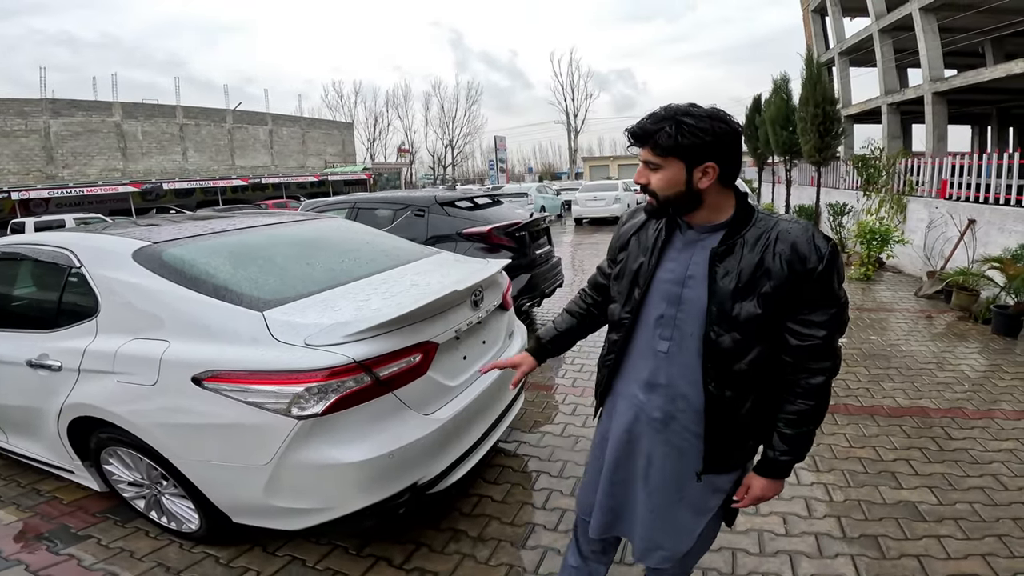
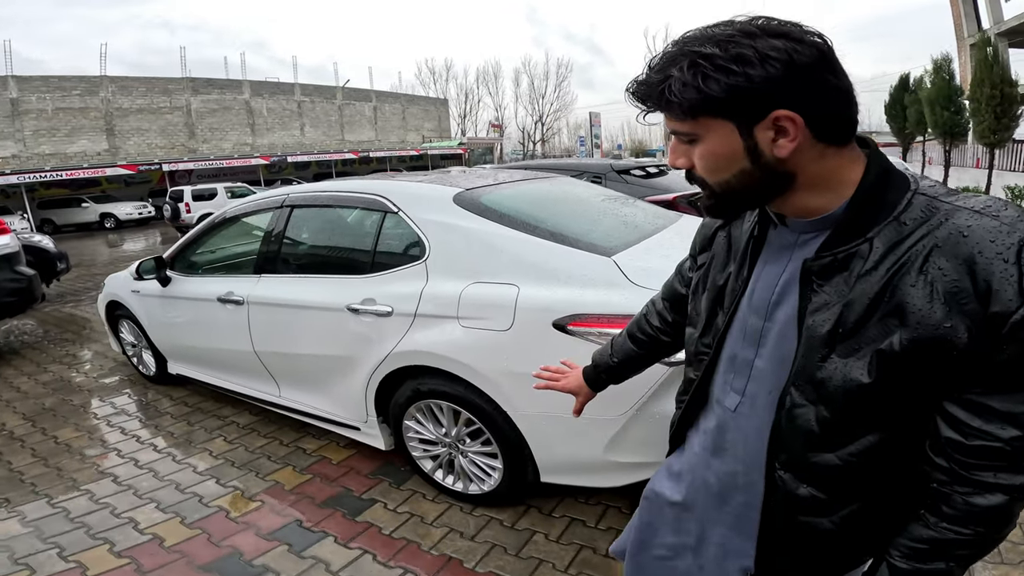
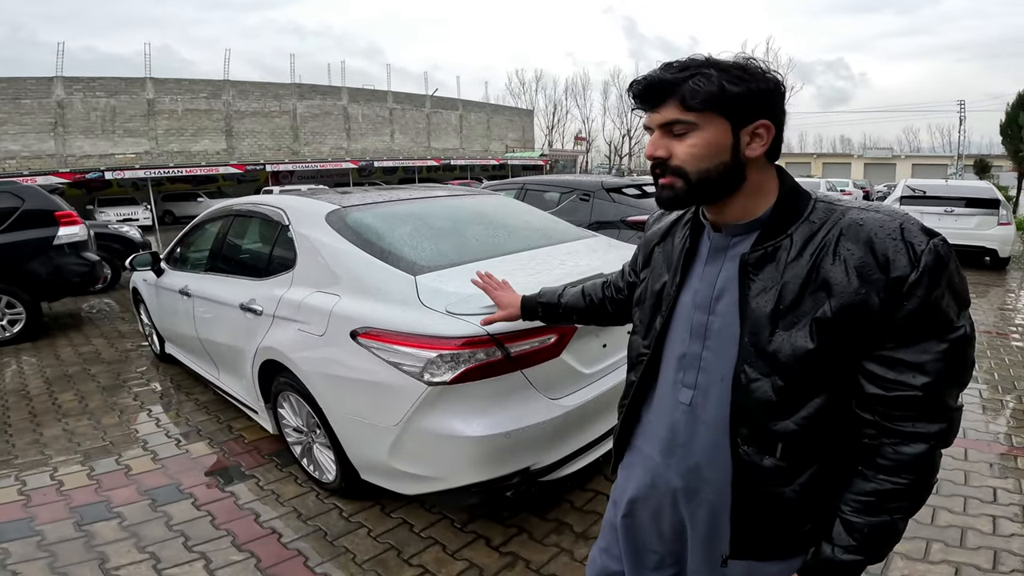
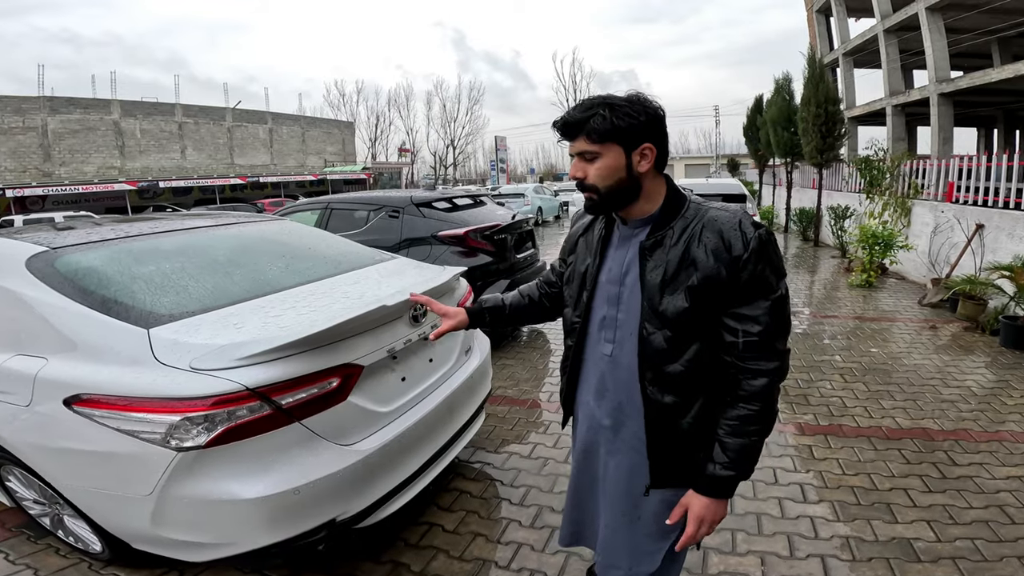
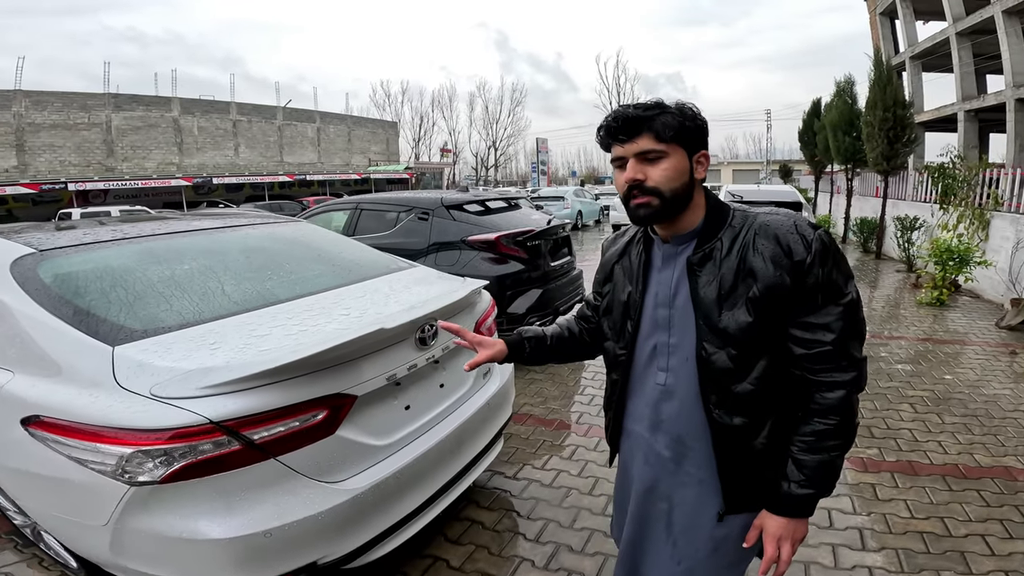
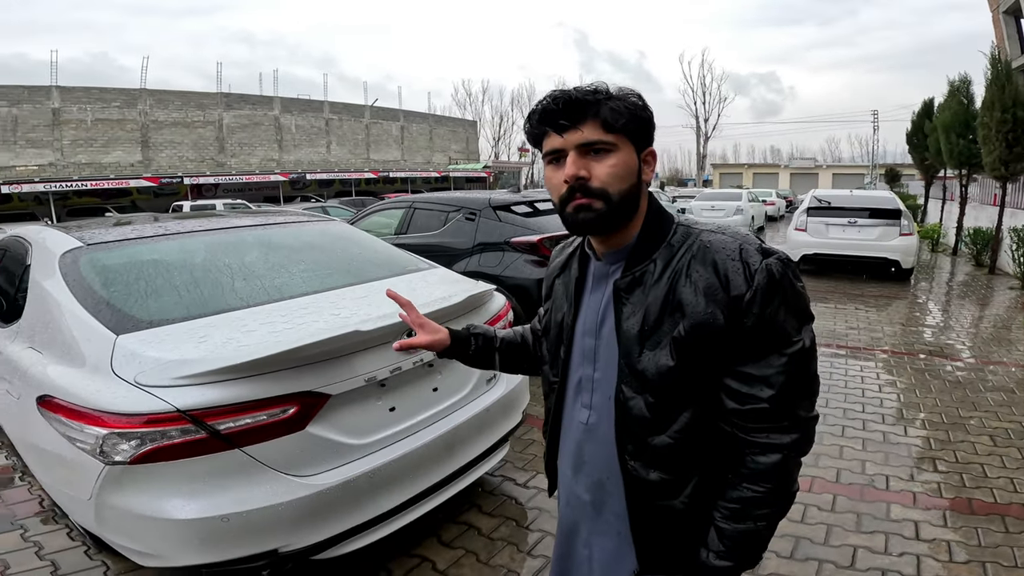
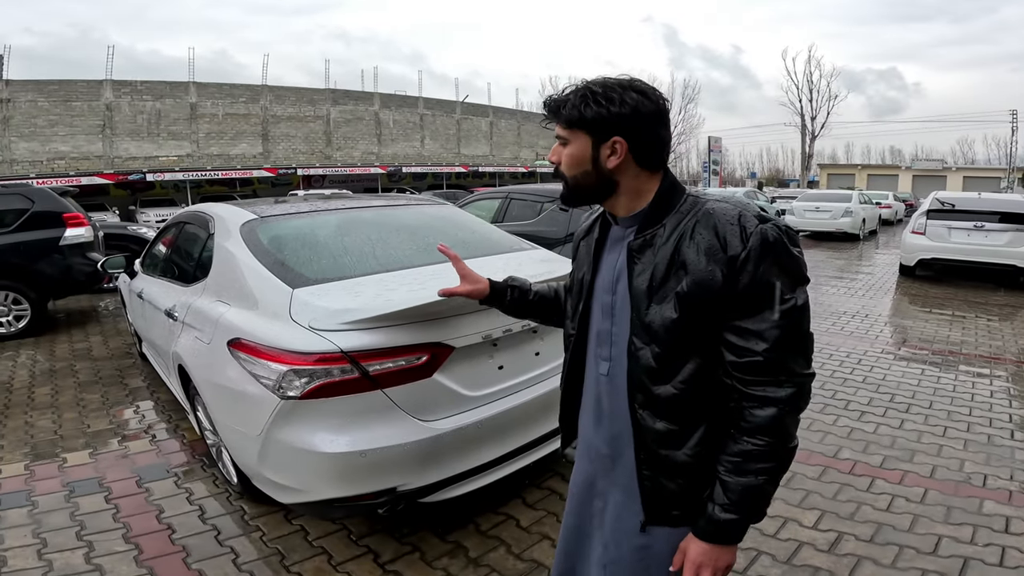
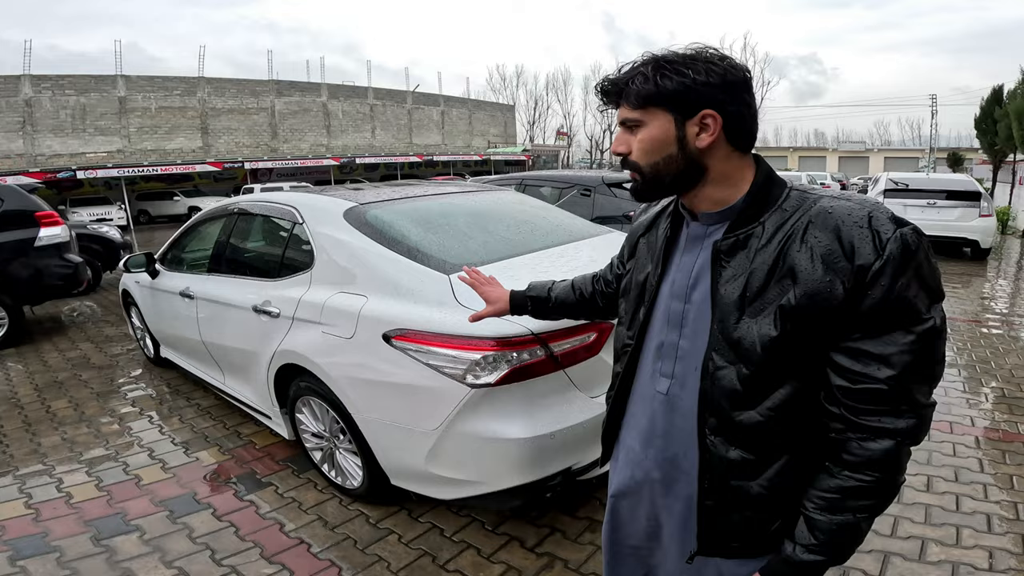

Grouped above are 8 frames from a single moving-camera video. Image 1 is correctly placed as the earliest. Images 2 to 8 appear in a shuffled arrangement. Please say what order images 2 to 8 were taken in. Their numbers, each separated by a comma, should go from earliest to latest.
4, 5, 6, 7, 3, 8, 2
